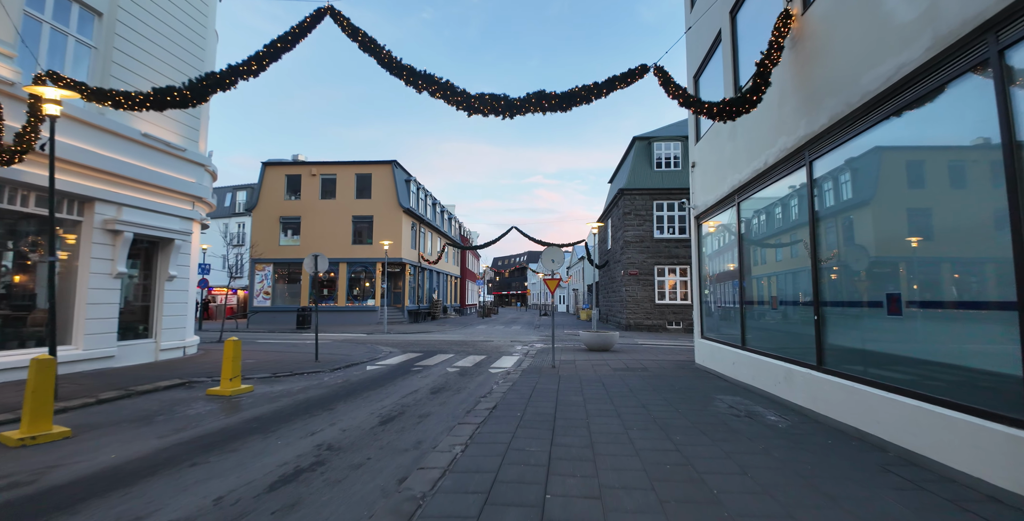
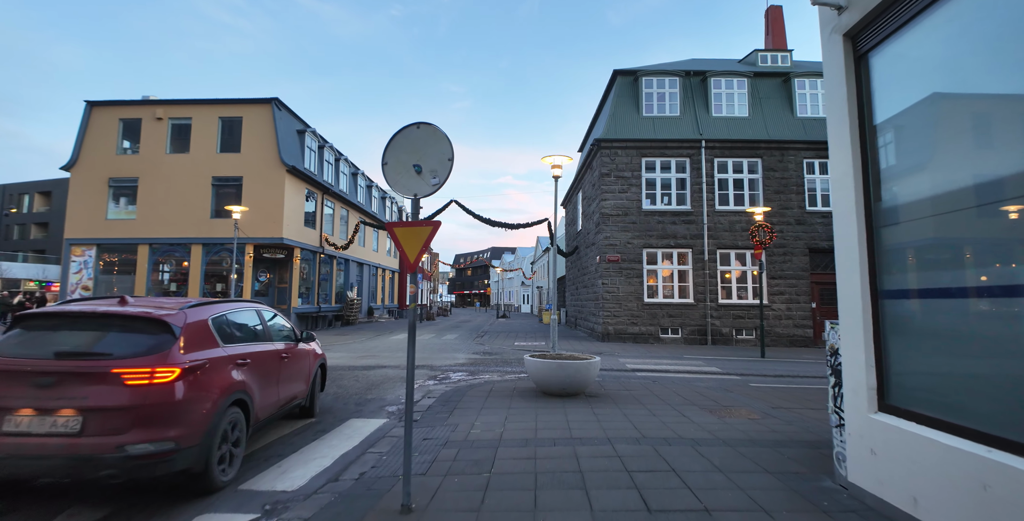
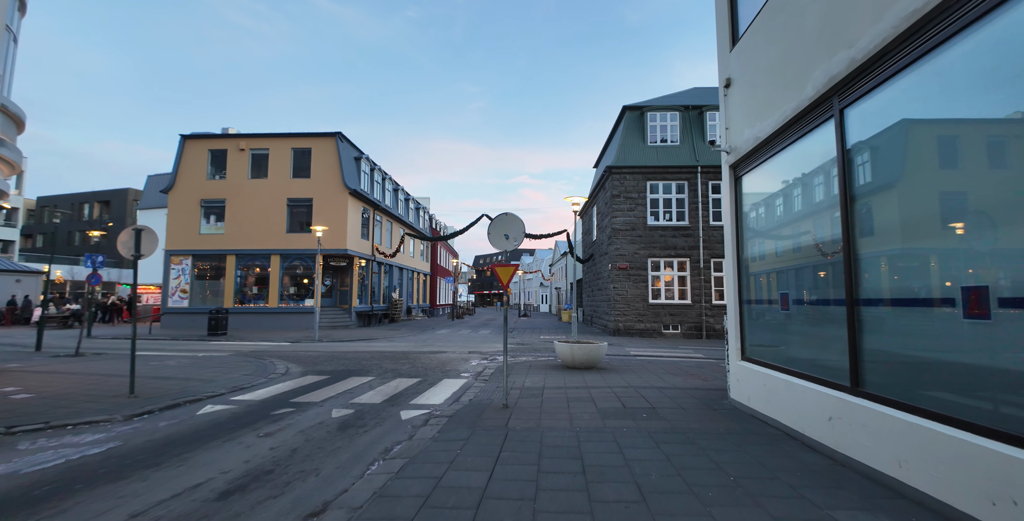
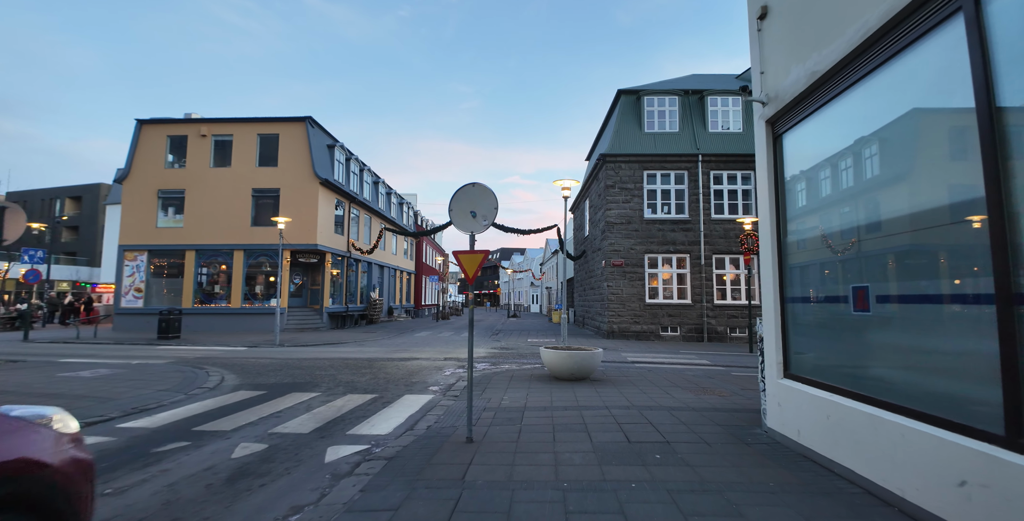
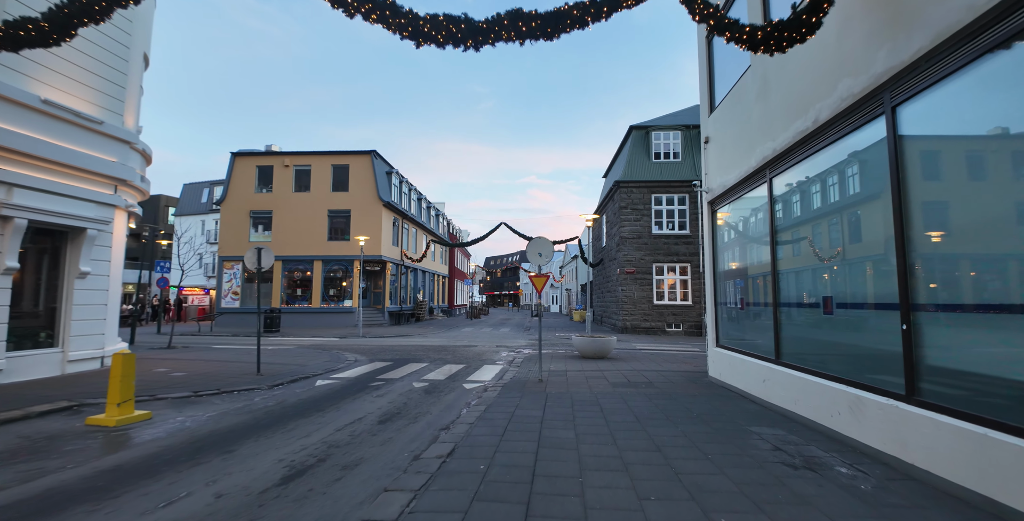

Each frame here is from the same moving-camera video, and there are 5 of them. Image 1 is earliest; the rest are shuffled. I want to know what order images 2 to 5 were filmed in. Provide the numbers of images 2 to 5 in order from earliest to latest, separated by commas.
5, 3, 4, 2
